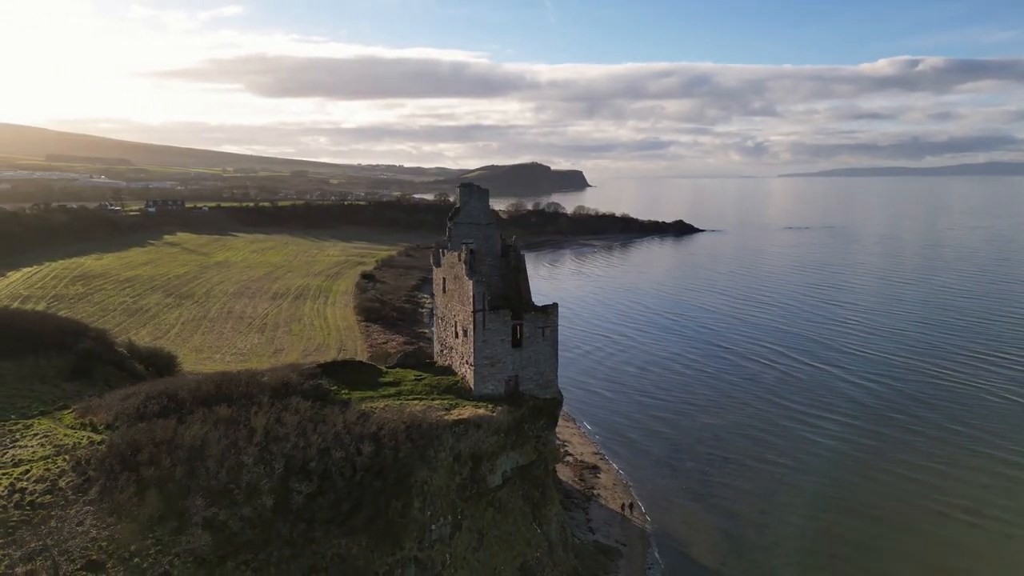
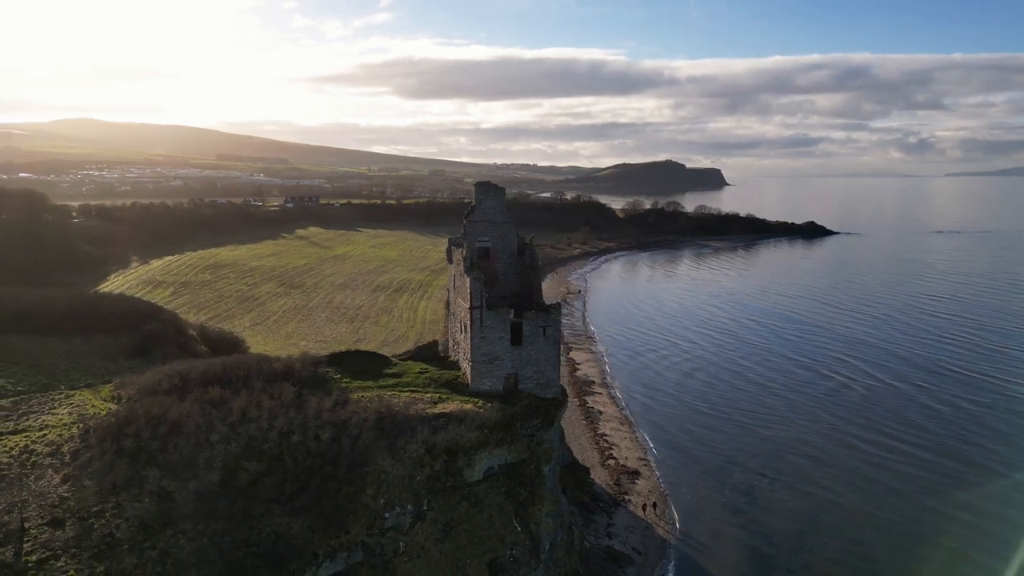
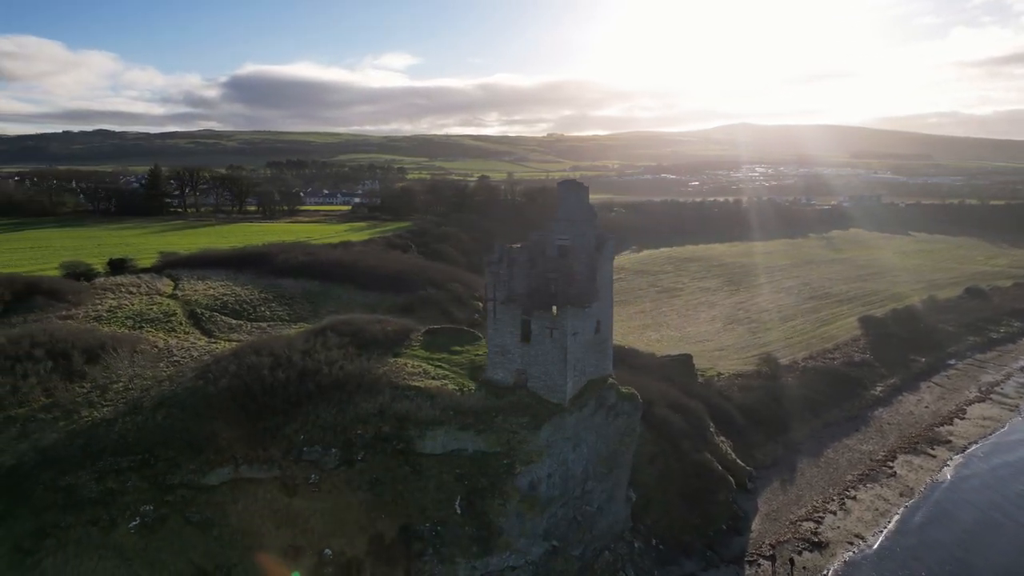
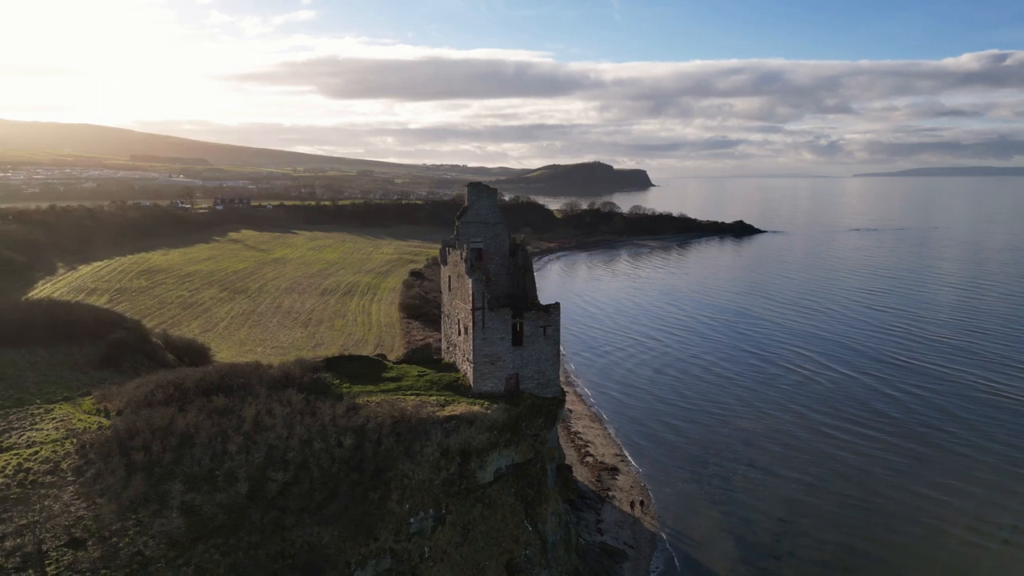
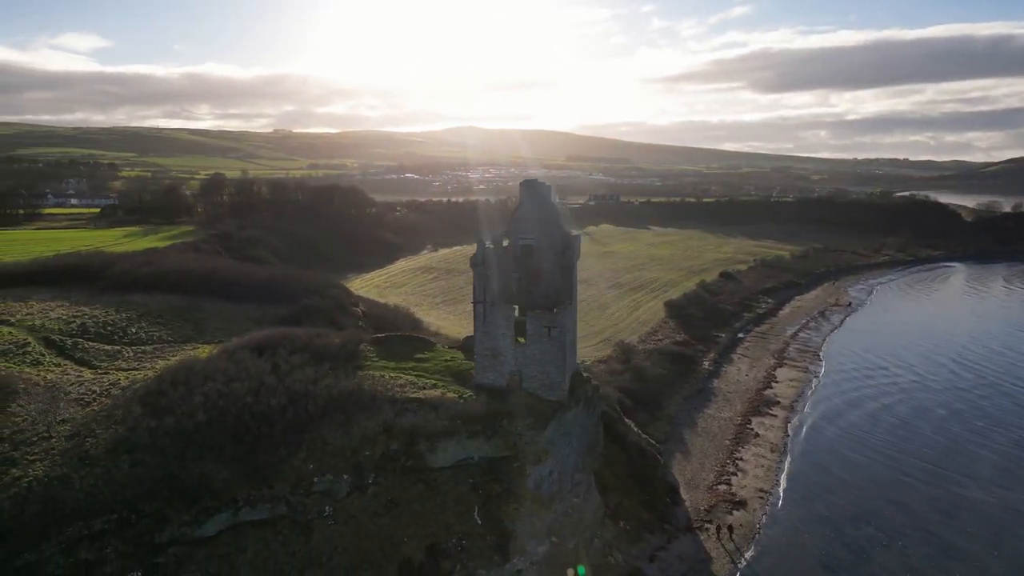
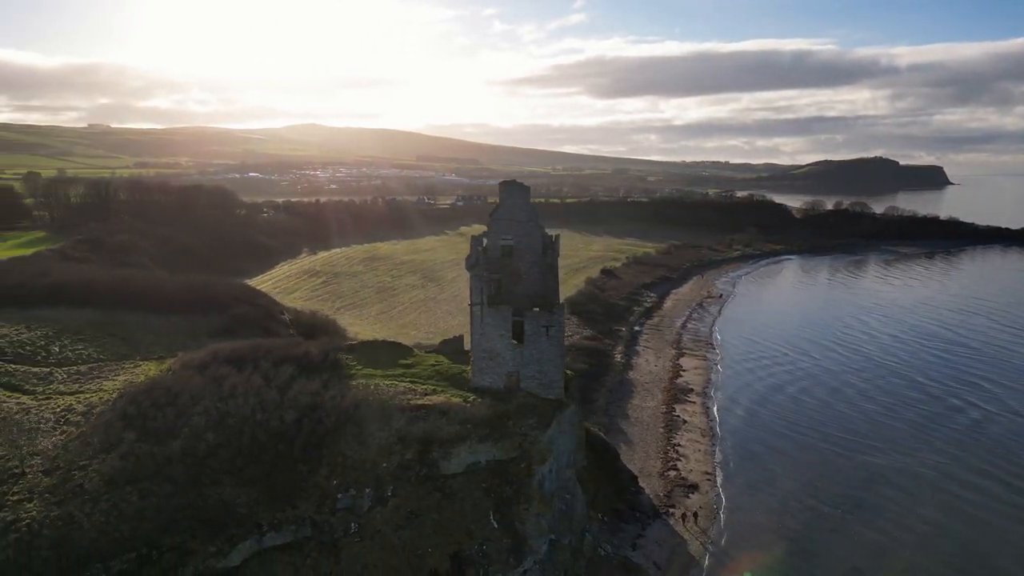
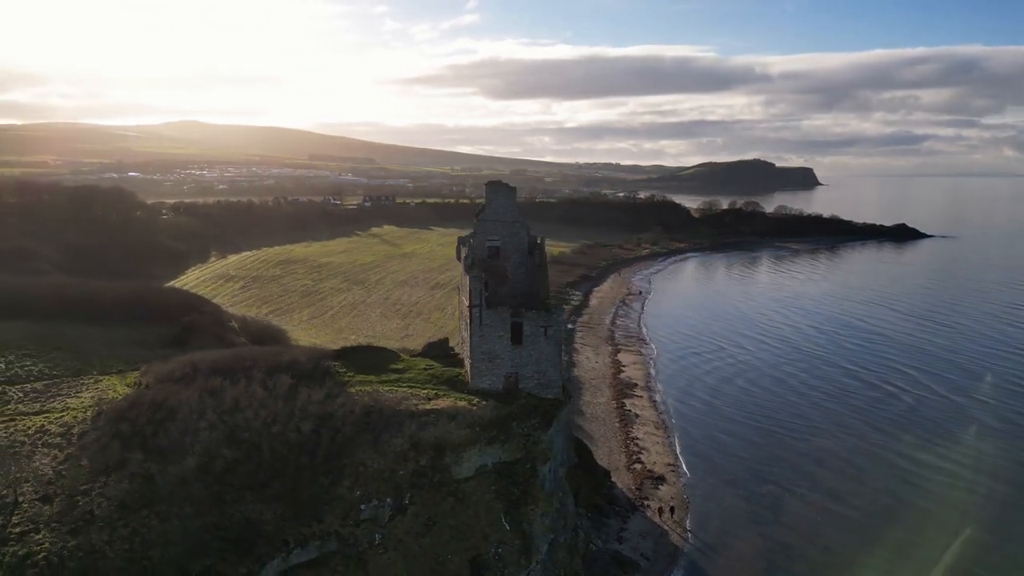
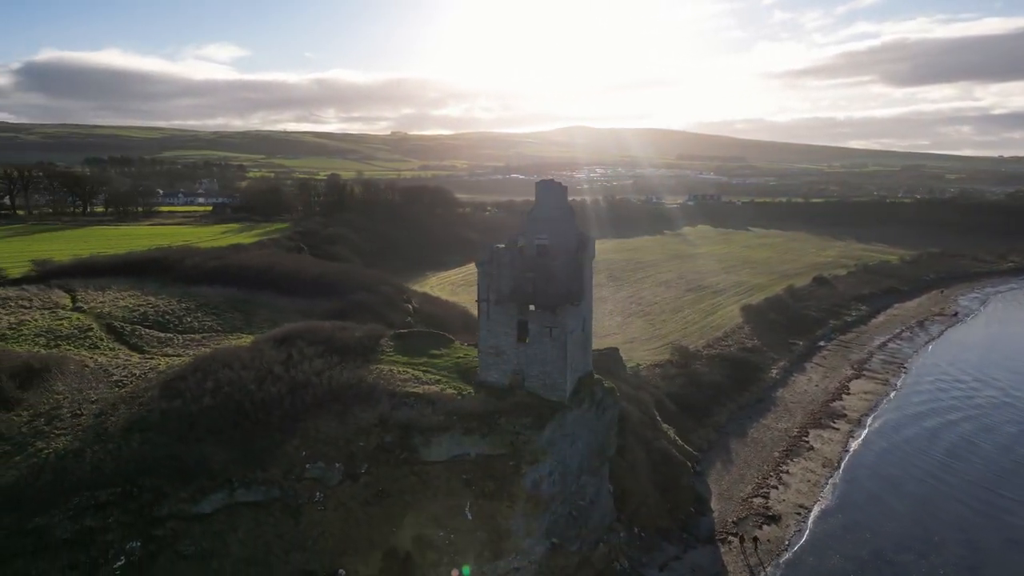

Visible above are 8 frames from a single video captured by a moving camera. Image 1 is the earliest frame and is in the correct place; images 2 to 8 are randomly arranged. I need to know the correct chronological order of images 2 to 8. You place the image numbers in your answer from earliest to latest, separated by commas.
4, 2, 7, 6, 5, 8, 3
